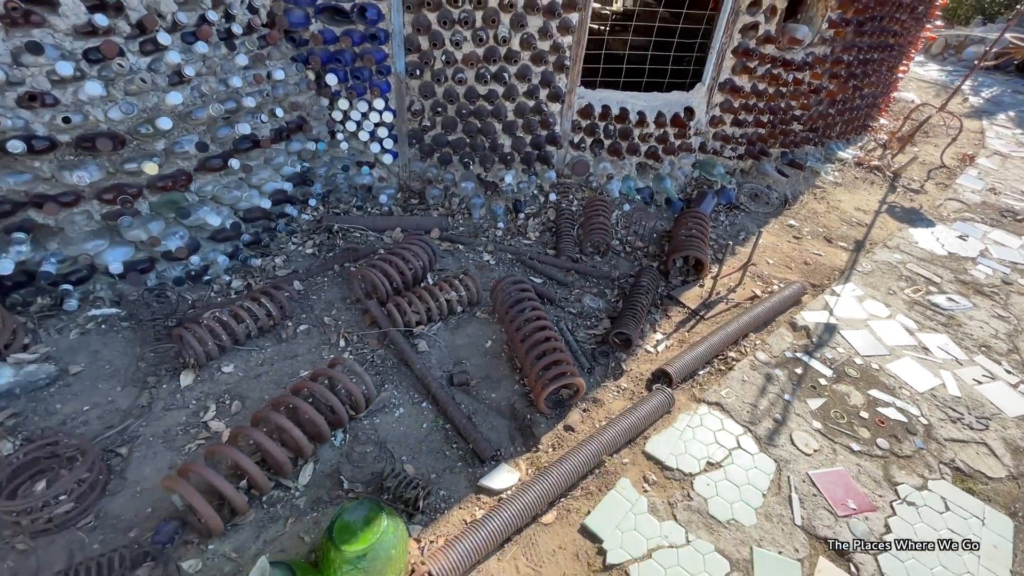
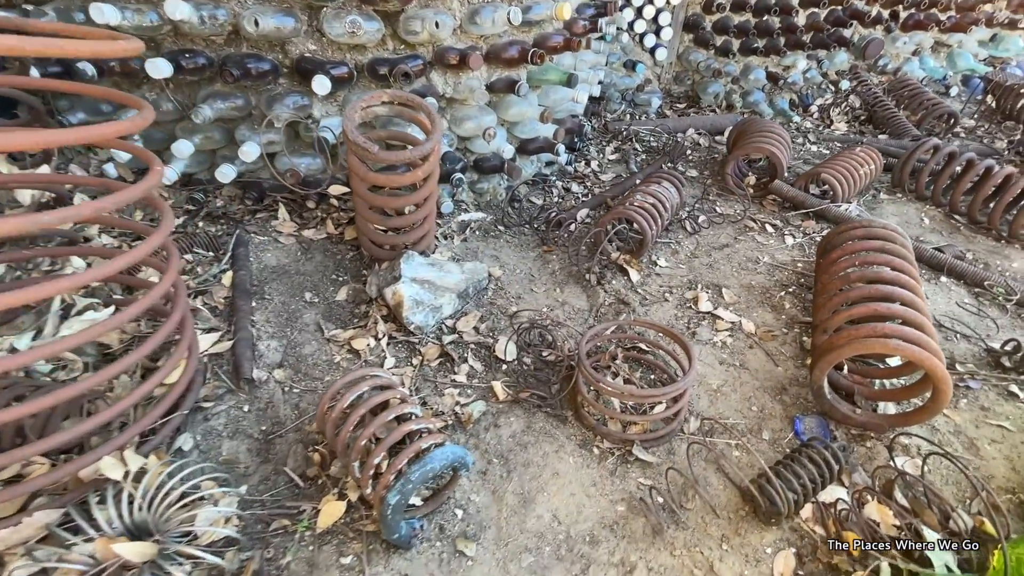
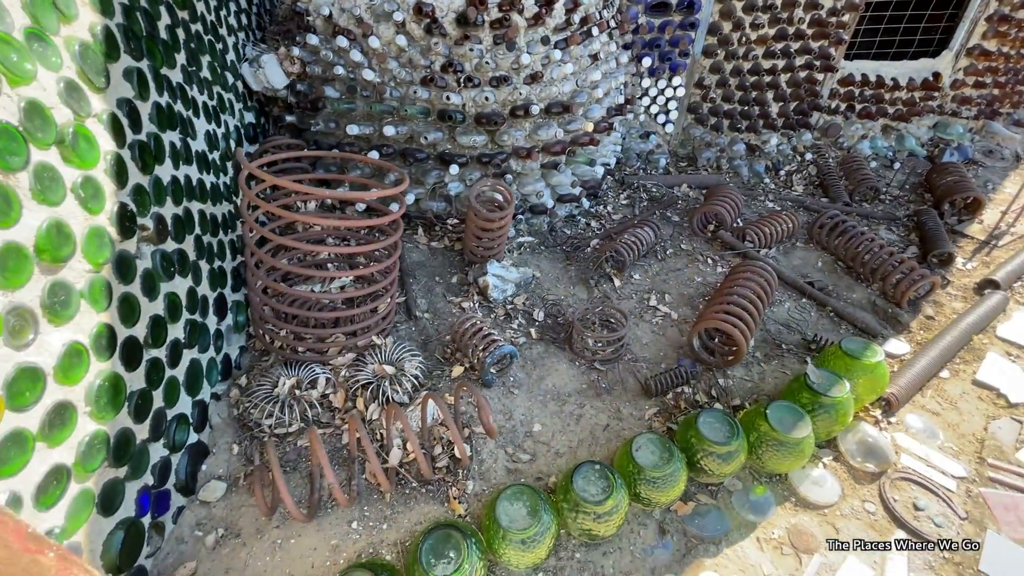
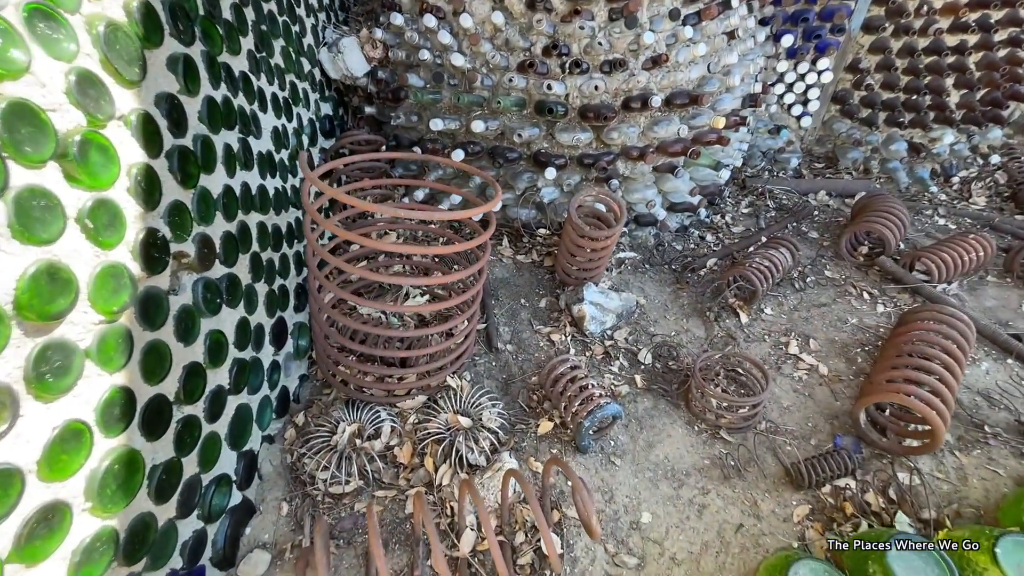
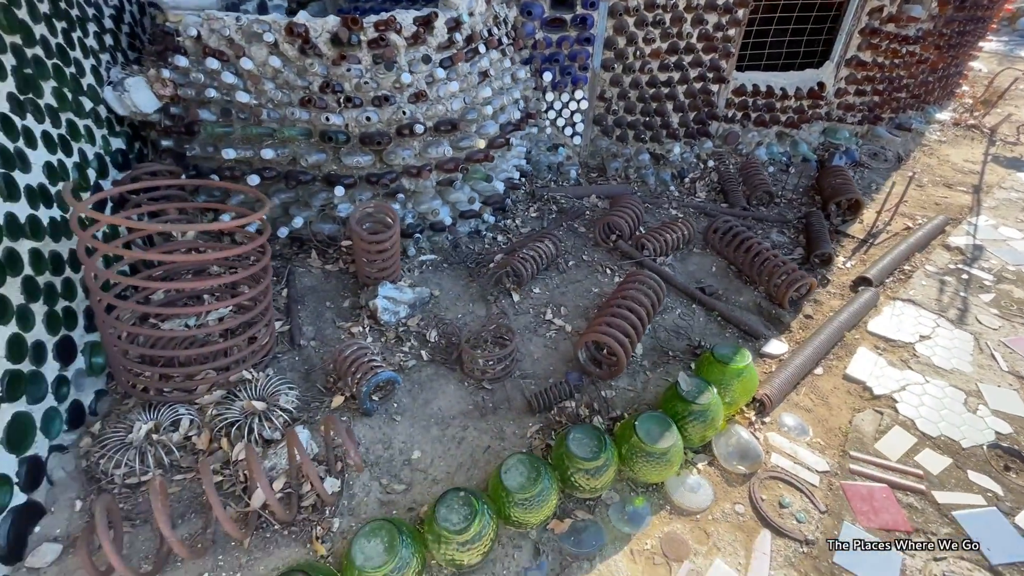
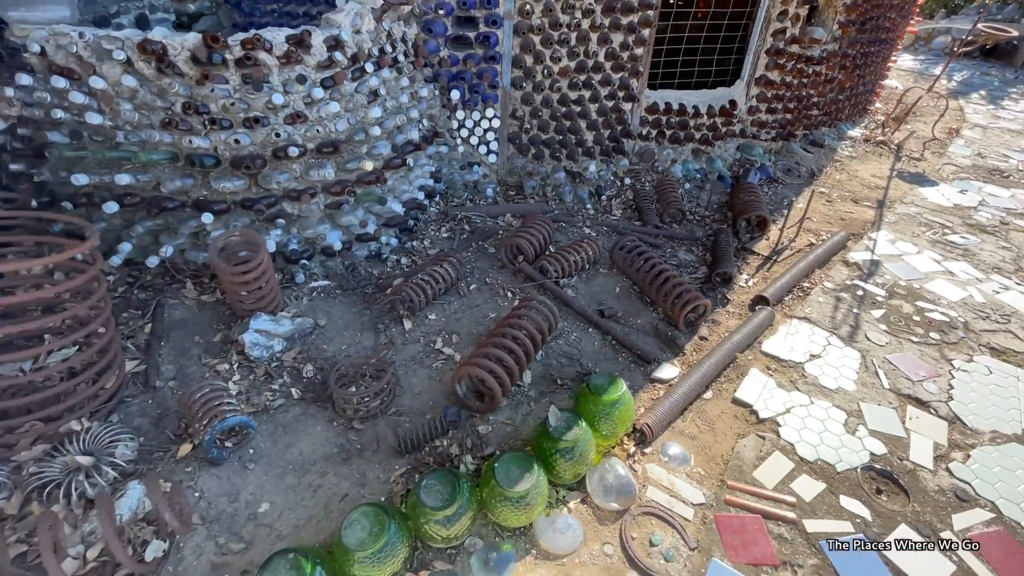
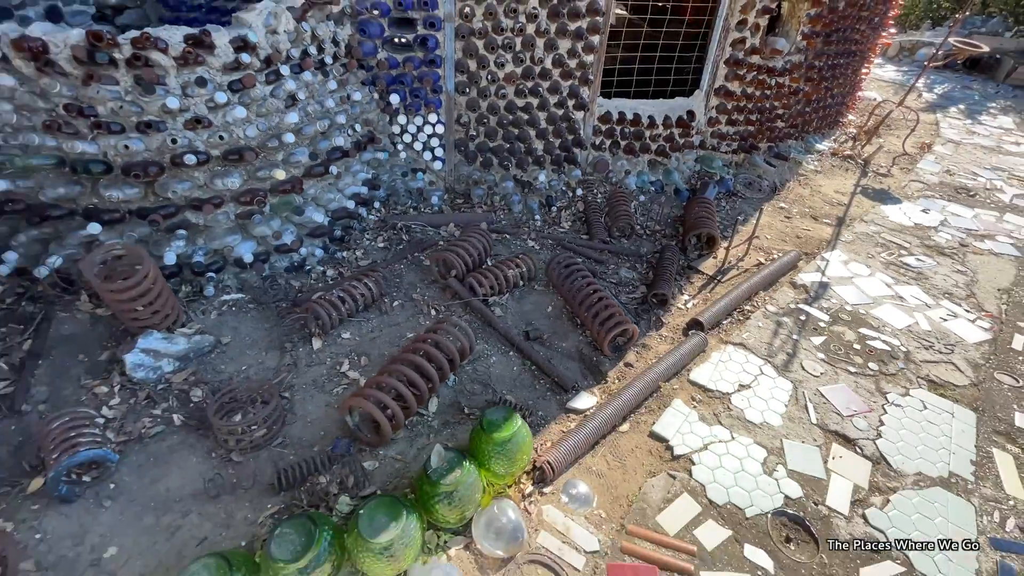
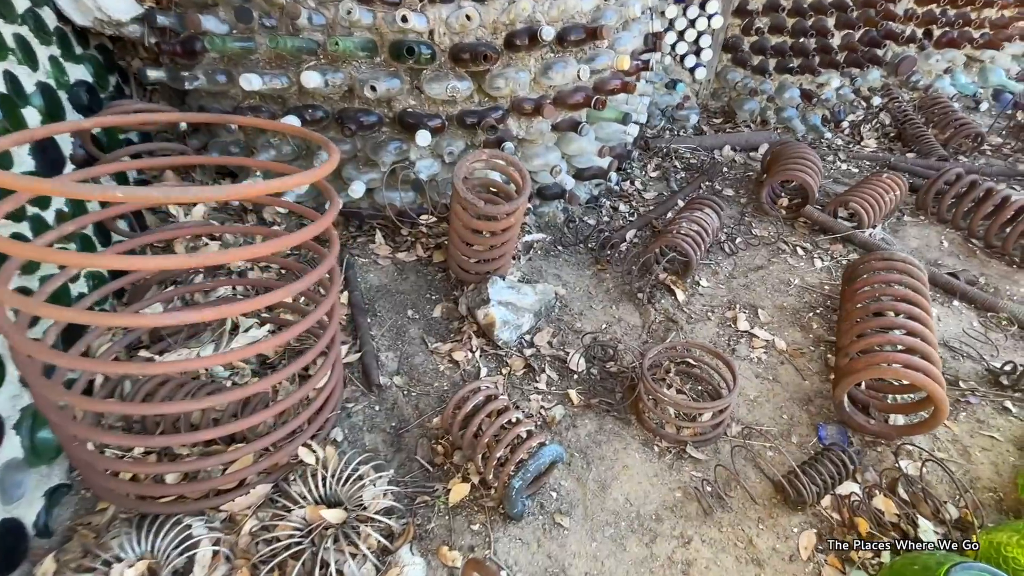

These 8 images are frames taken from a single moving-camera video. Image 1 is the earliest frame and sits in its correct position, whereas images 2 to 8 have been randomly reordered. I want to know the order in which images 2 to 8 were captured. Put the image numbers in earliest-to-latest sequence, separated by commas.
7, 6, 5, 3, 4, 8, 2
